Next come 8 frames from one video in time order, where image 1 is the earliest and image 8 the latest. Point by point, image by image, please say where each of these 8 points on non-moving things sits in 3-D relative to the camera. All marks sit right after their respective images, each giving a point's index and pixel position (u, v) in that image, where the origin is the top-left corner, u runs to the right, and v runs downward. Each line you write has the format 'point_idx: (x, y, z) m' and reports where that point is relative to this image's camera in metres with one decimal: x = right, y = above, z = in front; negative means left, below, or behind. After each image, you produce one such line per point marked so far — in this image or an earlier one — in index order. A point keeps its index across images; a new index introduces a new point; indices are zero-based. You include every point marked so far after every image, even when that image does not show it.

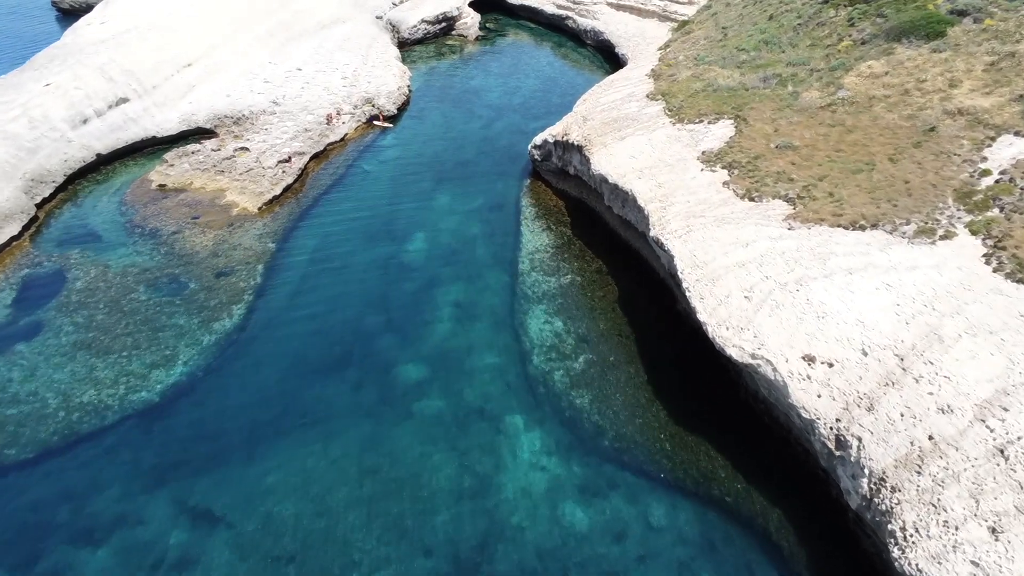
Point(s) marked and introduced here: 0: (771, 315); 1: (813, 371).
0: (+6.3, -0.7, +19.4) m
1: (+6.8, -1.9, +17.9) m
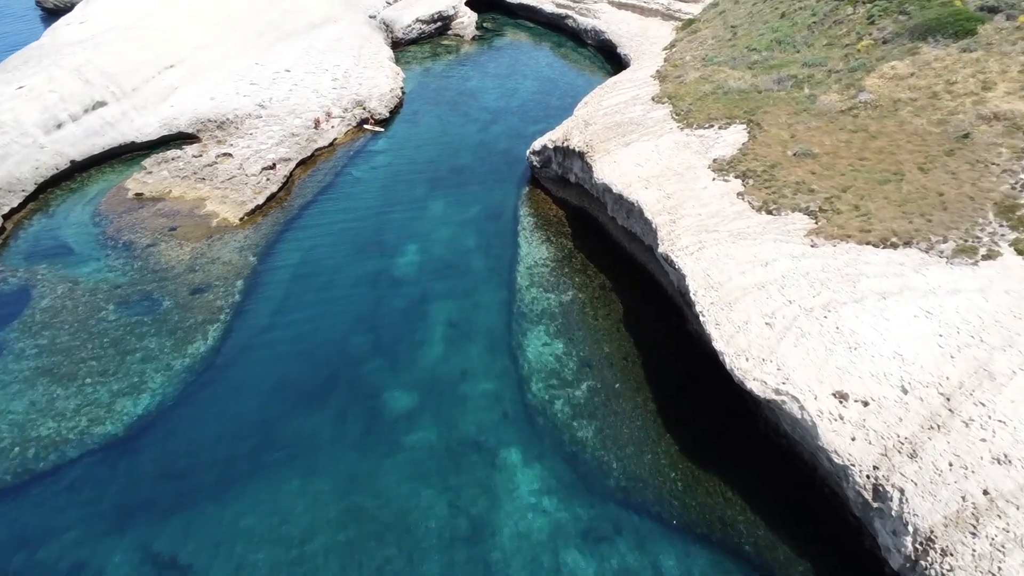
0: (+6.2, -1.3, +17.4) m
1: (+6.7, -2.5, +15.9) m
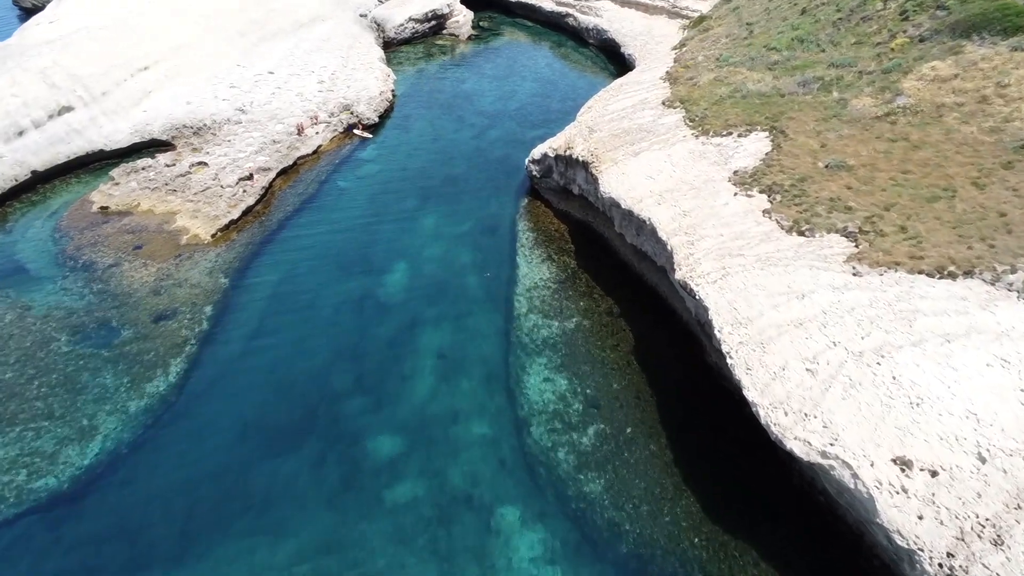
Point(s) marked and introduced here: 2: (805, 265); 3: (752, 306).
0: (+6.2, -2.1, +14.7) m
1: (+6.6, -3.2, +13.2) m
2: (+6.8, +0.5, +18.5) m
3: (+5.3, -0.4, +17.6) m
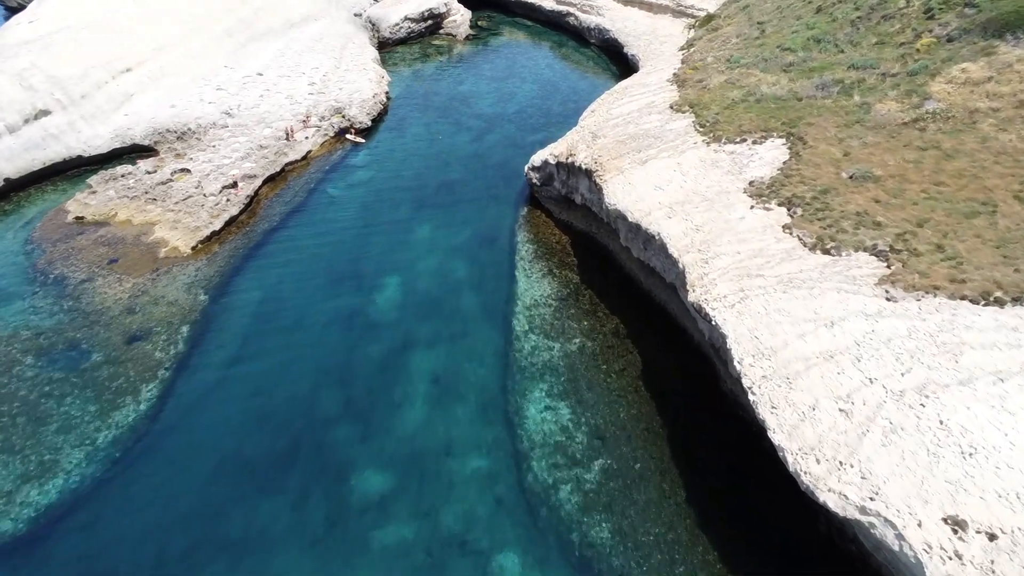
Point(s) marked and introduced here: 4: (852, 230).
0: (+6.2, -2.6, +13.1) m
1: (+6.6, -3.8, +11.5) m
2: (+6.8, 0.0, +16.8) m
3: (+5.3, -0.9, +15.9) m
4: (+7.9, +1.3, +18.4) m
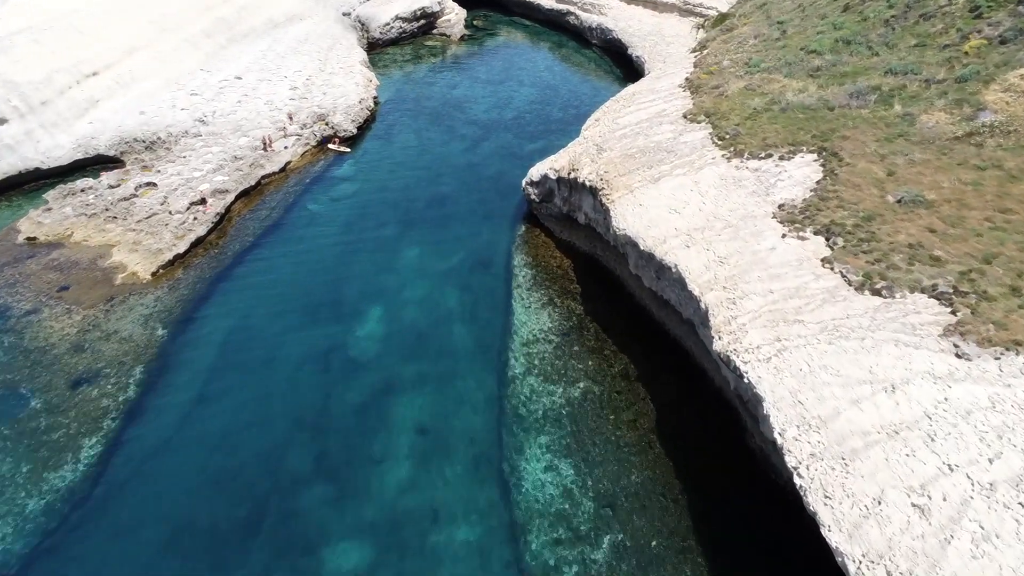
0: (+6.1, -3.5, +10.3) m
1: (+6.5, -4.7, +8.8) m
2: (+6.7, -0.9, +14.1) m
3: (+5.2, -1.9, +13.1) m
4: (+7.8, +0.4, +15.7) m
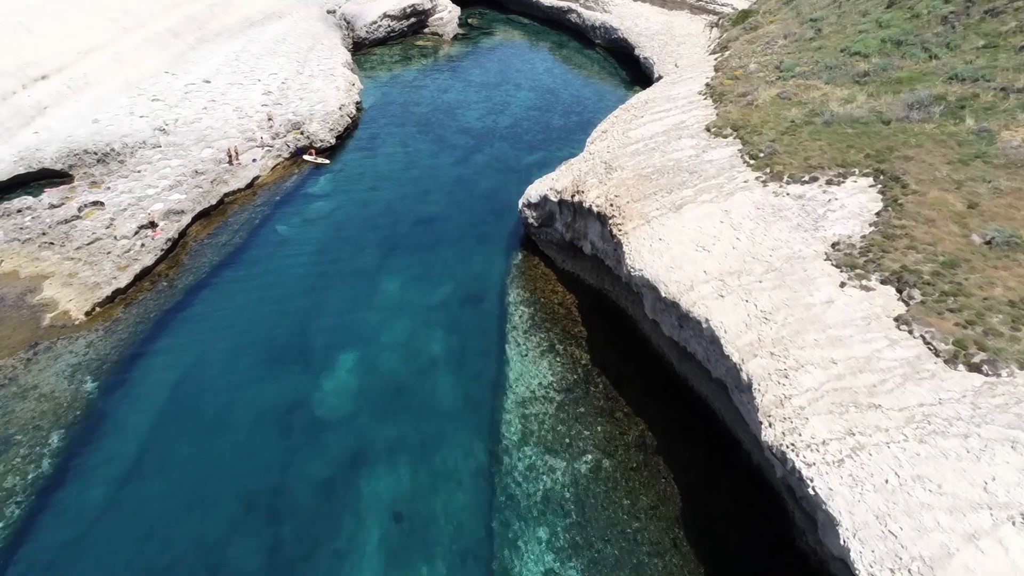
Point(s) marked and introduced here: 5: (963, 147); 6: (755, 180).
0: (+5.9, -4.6, +6.8) m
1: (+6.4, -5.8, +5.3) m
2: (+6.5, -2.0, +10.6) m
3: (+5.0, -3.0, +9.6) m
4: (+7.7, -0.7, +12.2) m
5: (+9.4, +3.0, +16.5) m
6: (+5.5, +2.5, +18.0) m
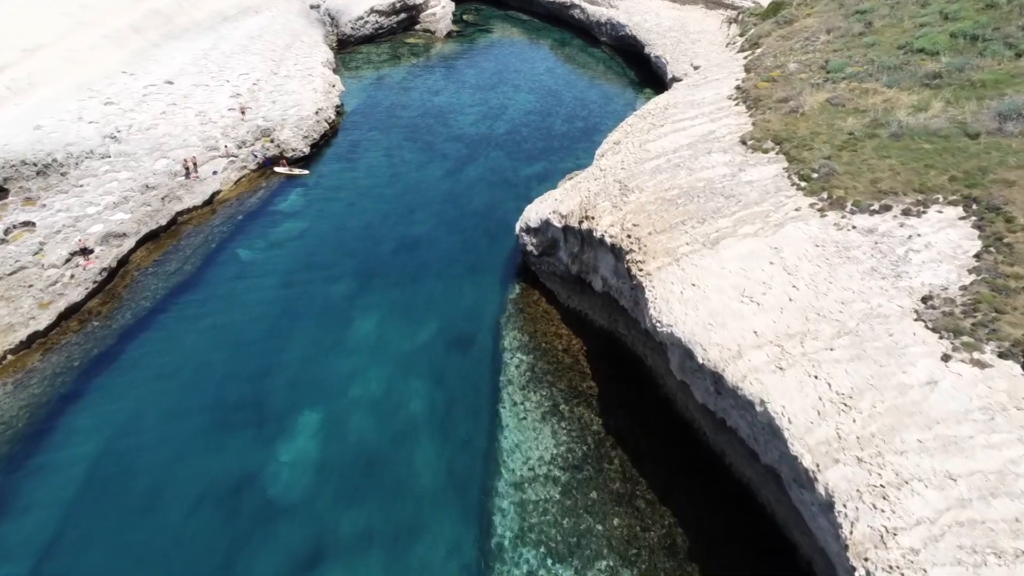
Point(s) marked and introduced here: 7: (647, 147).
0: (+5.8, -5.6, +3.2) m
1: (+6.3, -6.8, +1.7) m
2: (+6.4, -3.0, +7.0) m
3: (+4.9, -4.0, +6.0) m
4: (+7.6, -1.7, +8.6) m
5: (+9.3, +2.0, +12.9) m
6: (+5.4, +1.5, +14.4) m
7: (+3.1, +3.3, +18.5) m
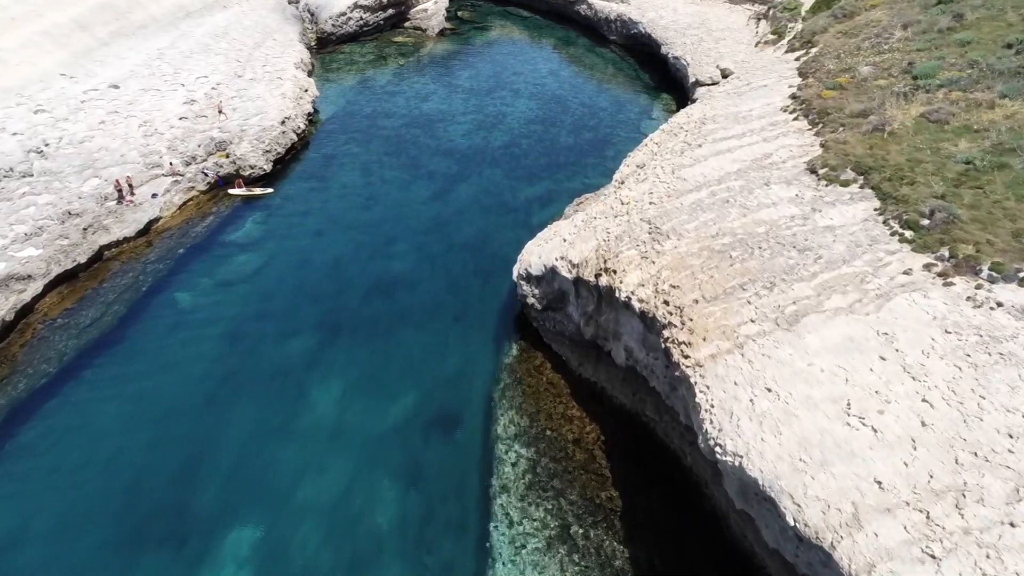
0: (+5.7, -6.9, -1.0) m
1: (+6.2, -8.1, -2.5) m
2: (+6.3, -4.3, +2.7) m
3: (+4.8, -5.2, +1.8) m
4: (+7.5, -2.9, +4.3) m
5: (+9.2, +0.7, +8.7) m
6: (+5.3, +0.2, +10.2) m
7: (+3.1, +2.0, +14.3) m
